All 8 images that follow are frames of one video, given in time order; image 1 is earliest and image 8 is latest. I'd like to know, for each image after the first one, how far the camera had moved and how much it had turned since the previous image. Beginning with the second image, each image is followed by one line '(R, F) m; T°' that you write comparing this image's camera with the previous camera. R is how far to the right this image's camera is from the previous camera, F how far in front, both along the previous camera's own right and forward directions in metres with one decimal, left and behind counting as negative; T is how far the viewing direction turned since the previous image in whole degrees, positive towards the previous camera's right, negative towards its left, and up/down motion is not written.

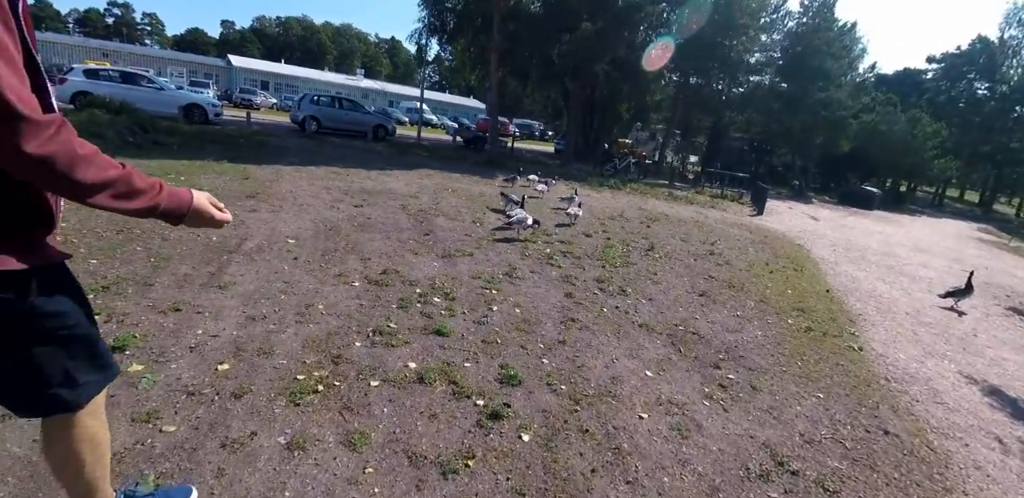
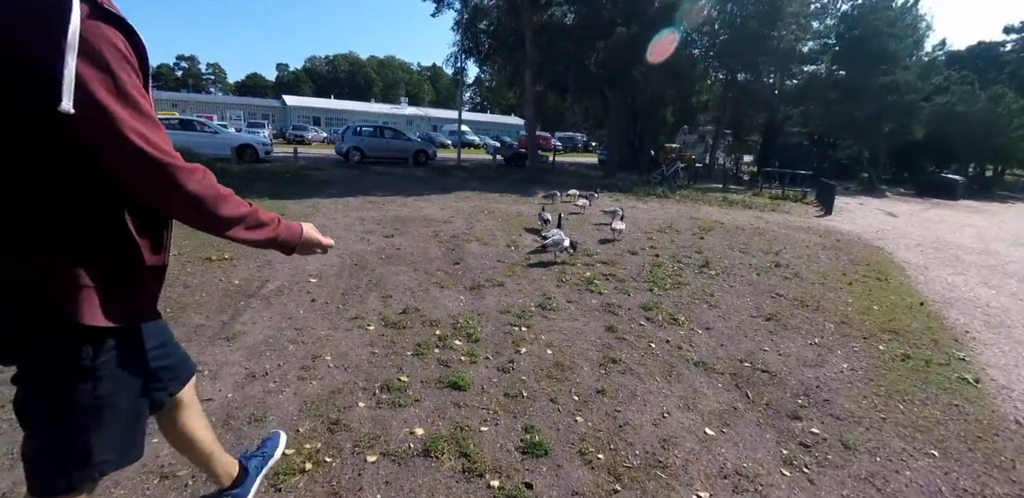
(+0.2, +0.5) m; -6°
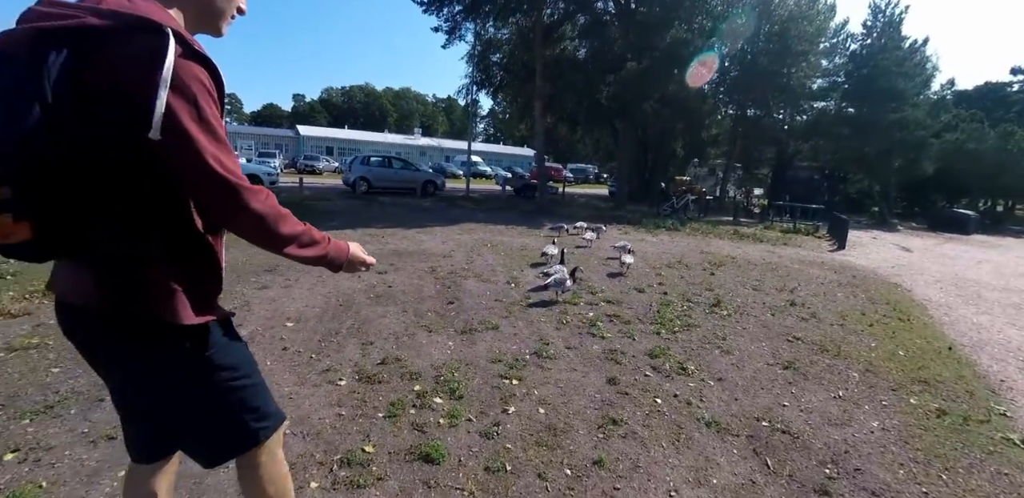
(+0.1, +0.3) m; -1°
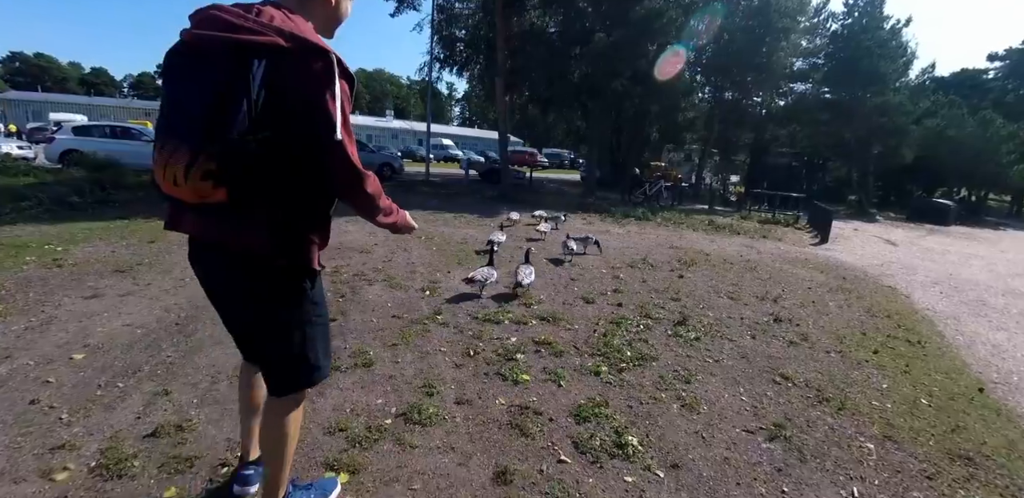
(+0.8, +1.6) m; +2°
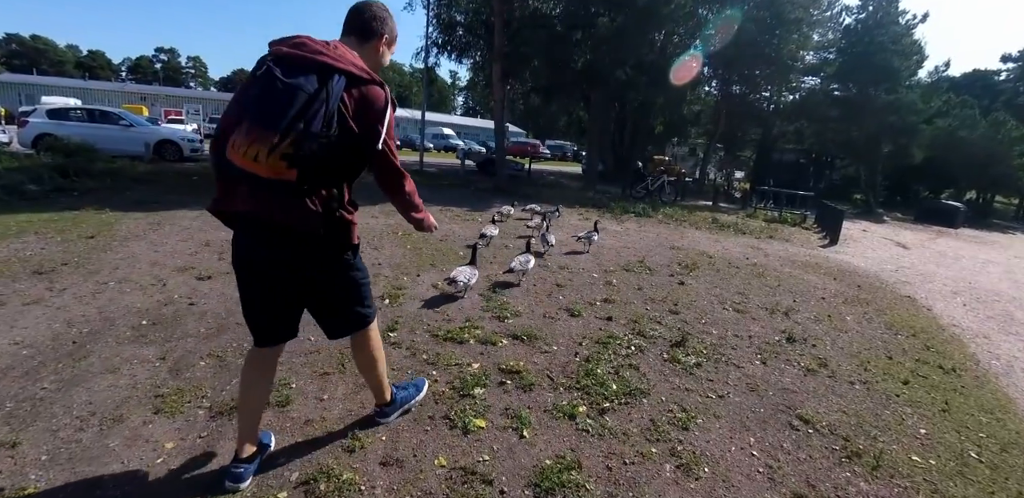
(+0.3, +0.8) m; 0°
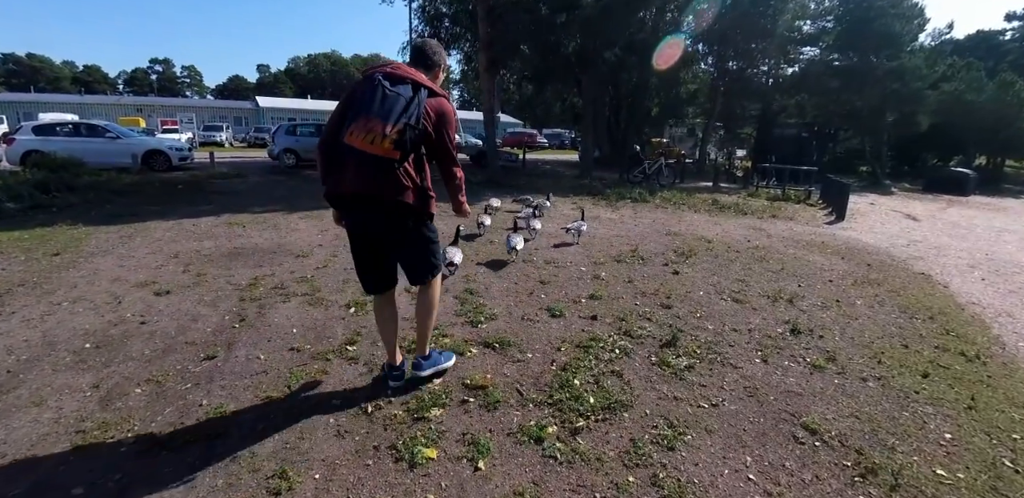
(+0.3, +0.4) m; -1°
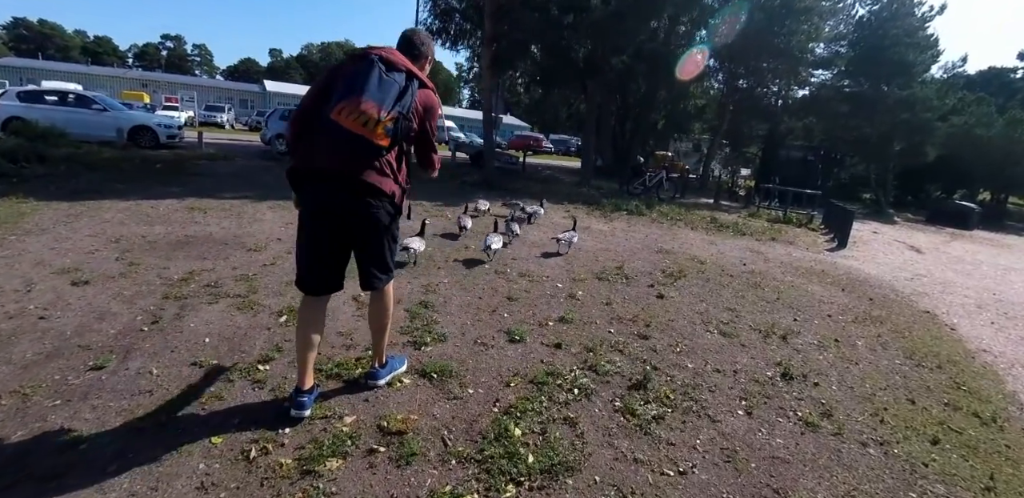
(+0.4, +0.6) m; 0°
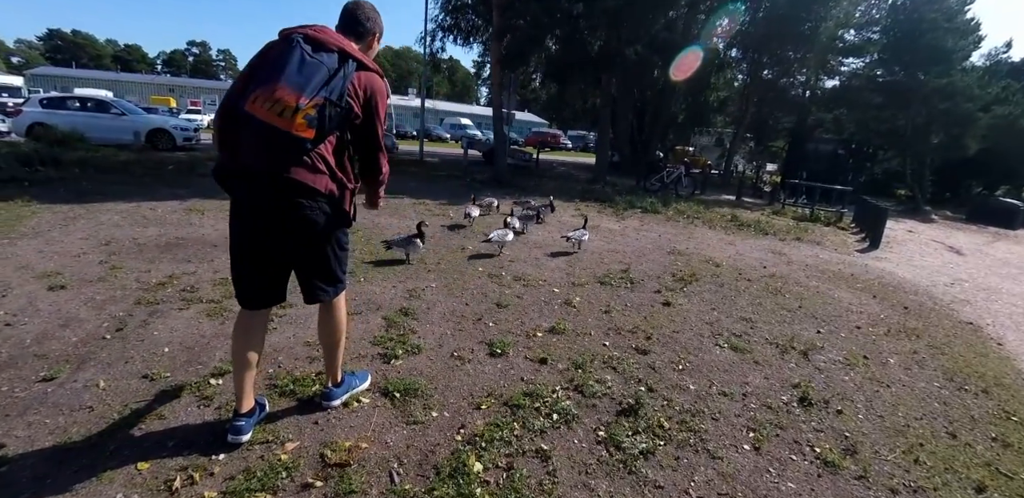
(+0.3, +0.4) m; -3°
